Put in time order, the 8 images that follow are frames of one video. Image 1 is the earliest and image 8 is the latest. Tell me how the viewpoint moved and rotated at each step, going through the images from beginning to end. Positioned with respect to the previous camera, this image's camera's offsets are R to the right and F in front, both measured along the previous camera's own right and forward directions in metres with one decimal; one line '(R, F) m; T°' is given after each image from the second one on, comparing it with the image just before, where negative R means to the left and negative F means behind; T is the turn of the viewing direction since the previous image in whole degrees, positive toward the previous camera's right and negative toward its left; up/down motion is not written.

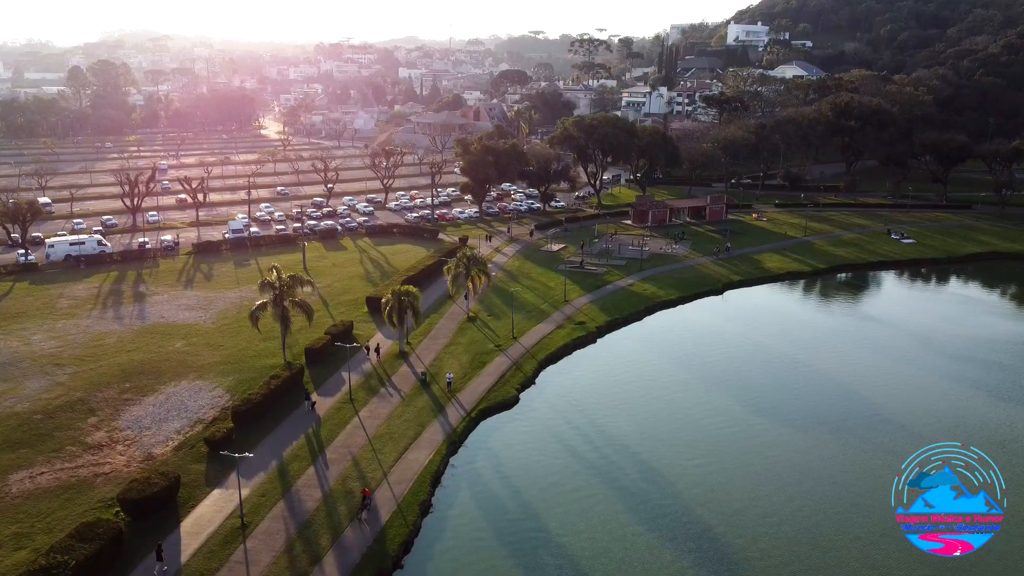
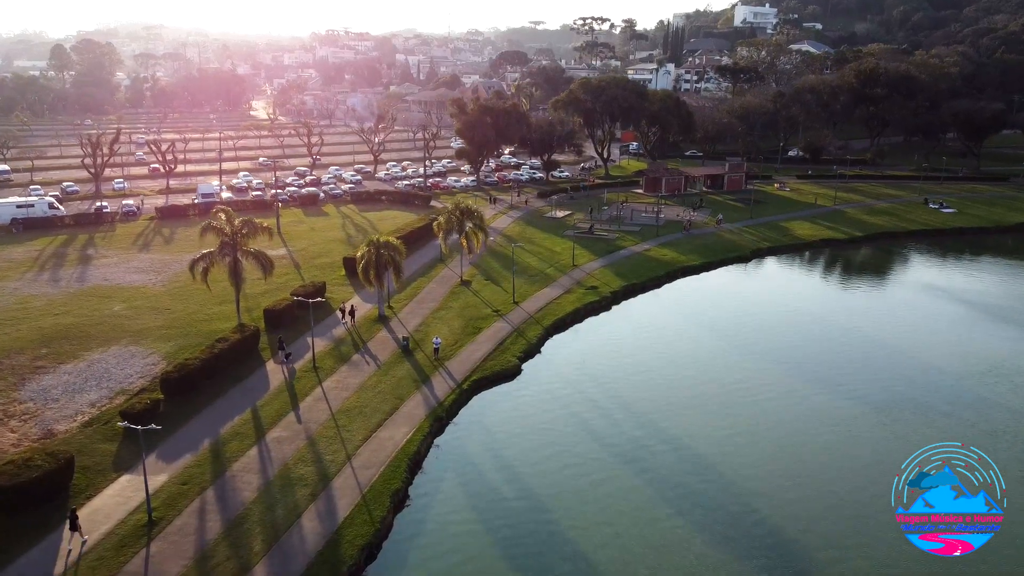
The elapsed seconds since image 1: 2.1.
(-0.1, +9.1) m; 0°
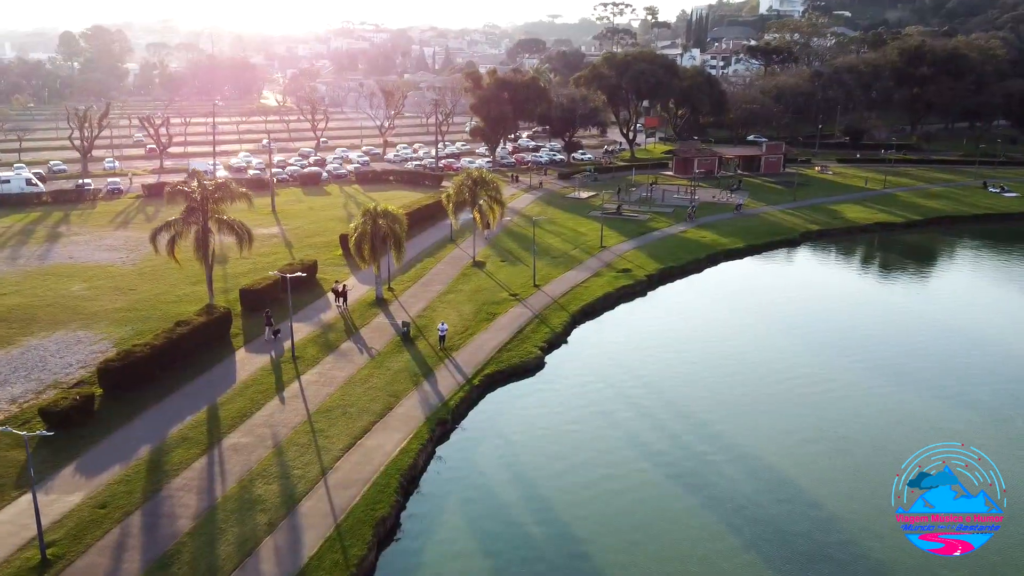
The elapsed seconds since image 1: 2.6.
(-0.3, +7.2) m; -1°
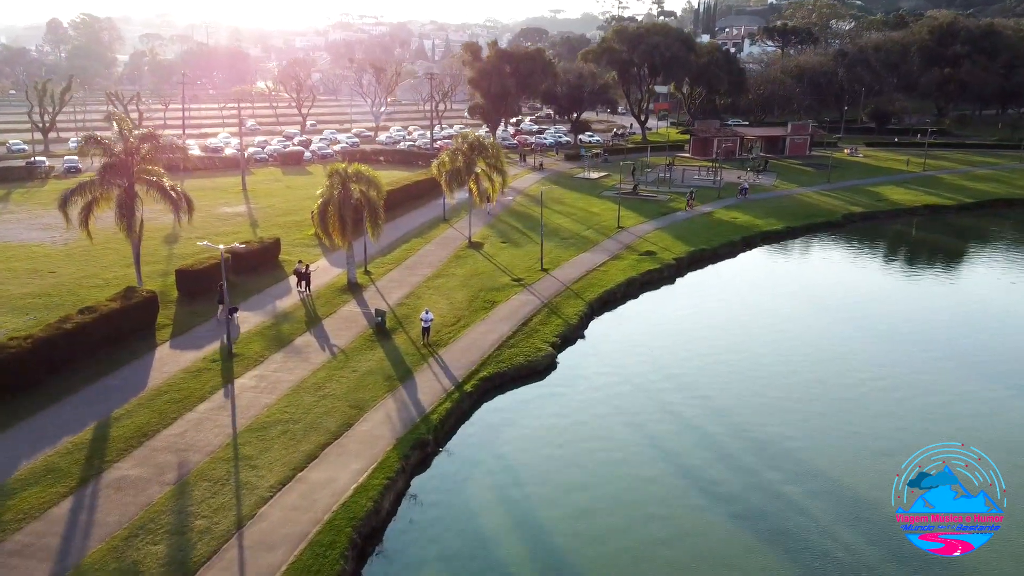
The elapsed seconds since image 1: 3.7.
(-0.1, +7.6) m; 0°
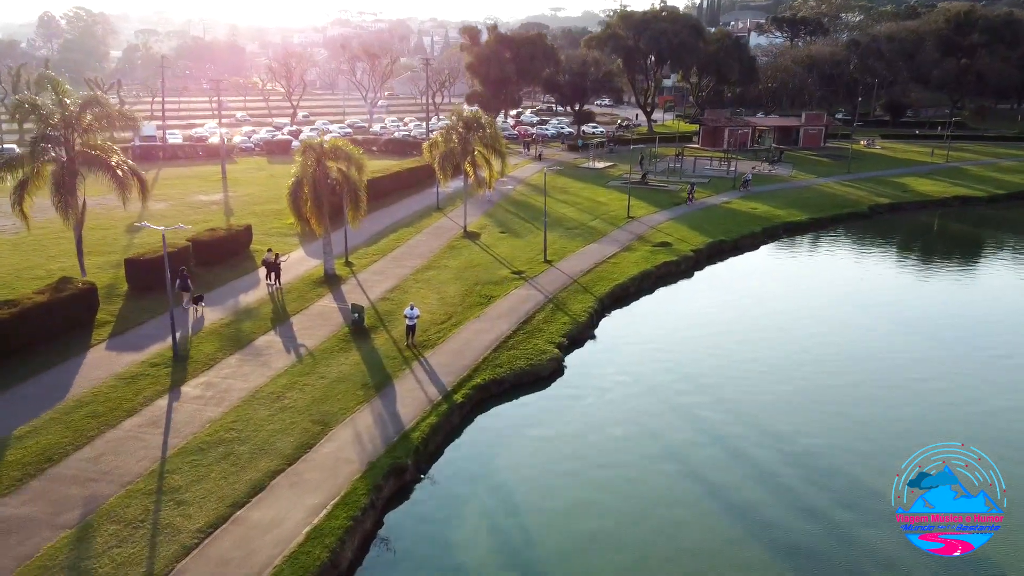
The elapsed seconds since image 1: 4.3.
(0.0, +4.0) m; 0°
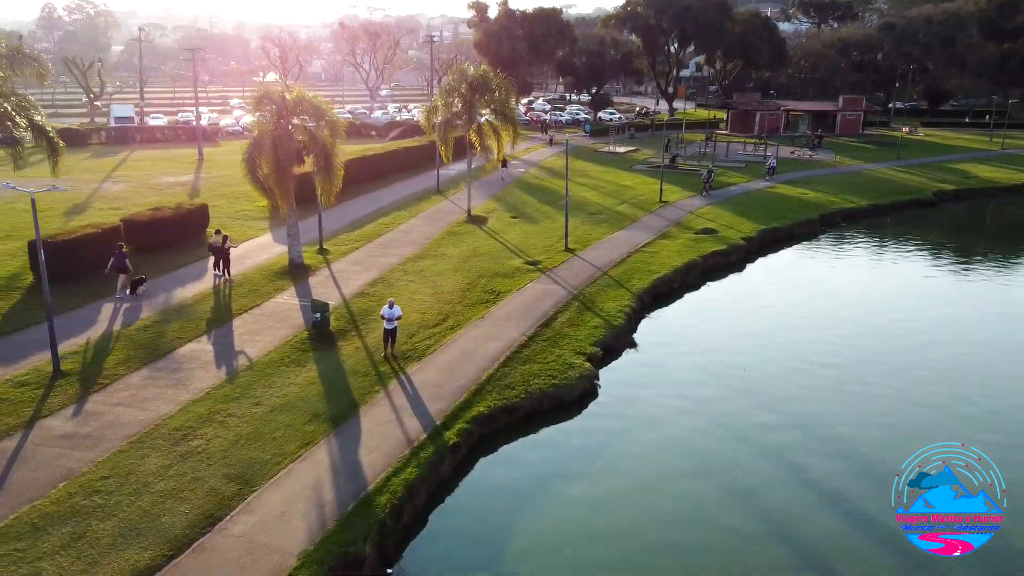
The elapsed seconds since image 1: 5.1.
(-0.1, +6.1) m; -1°
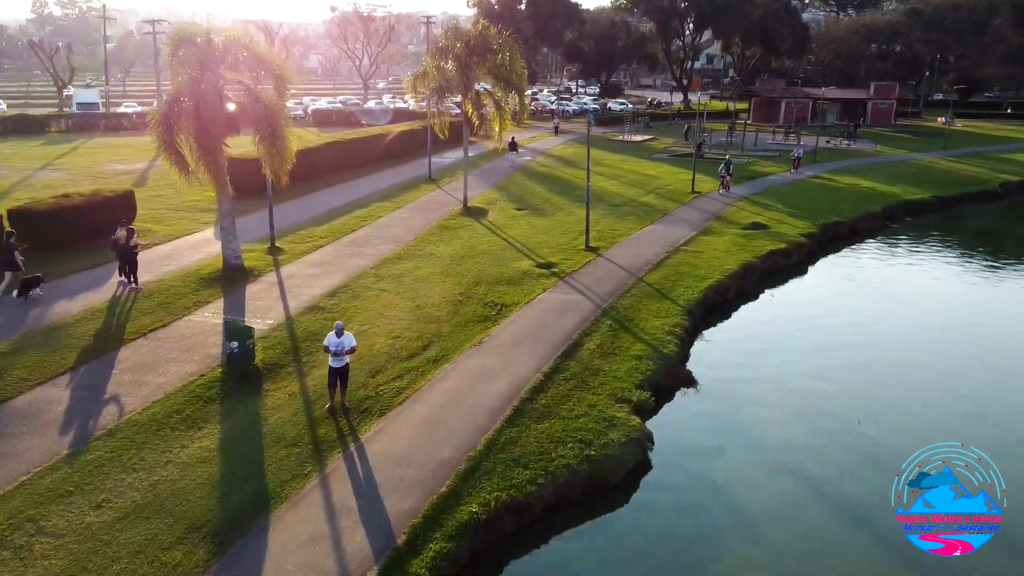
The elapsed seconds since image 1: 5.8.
(-0.1, +5.6) m; 0°
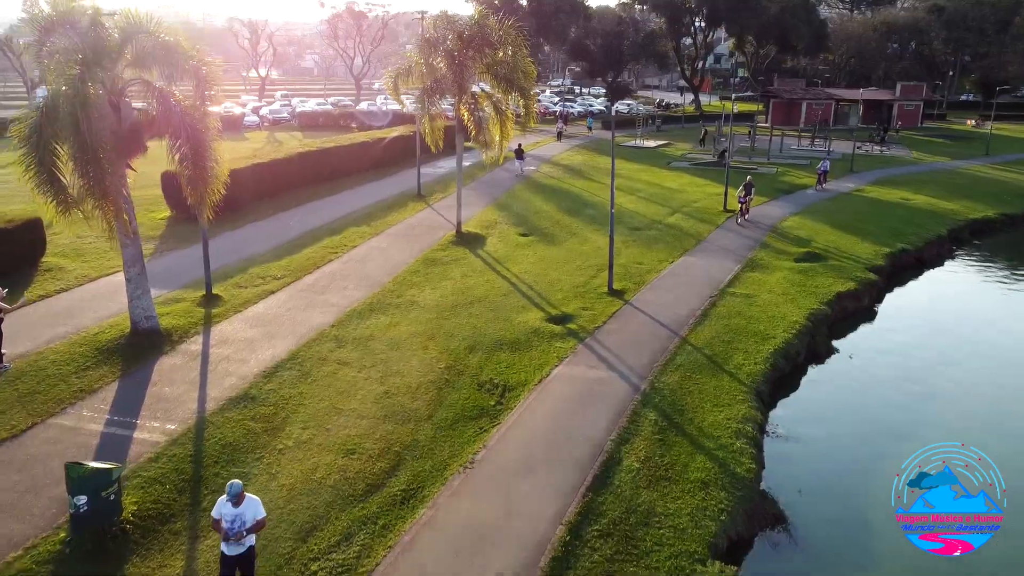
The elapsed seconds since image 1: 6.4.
(-0.1, +4.3) m; 0°
